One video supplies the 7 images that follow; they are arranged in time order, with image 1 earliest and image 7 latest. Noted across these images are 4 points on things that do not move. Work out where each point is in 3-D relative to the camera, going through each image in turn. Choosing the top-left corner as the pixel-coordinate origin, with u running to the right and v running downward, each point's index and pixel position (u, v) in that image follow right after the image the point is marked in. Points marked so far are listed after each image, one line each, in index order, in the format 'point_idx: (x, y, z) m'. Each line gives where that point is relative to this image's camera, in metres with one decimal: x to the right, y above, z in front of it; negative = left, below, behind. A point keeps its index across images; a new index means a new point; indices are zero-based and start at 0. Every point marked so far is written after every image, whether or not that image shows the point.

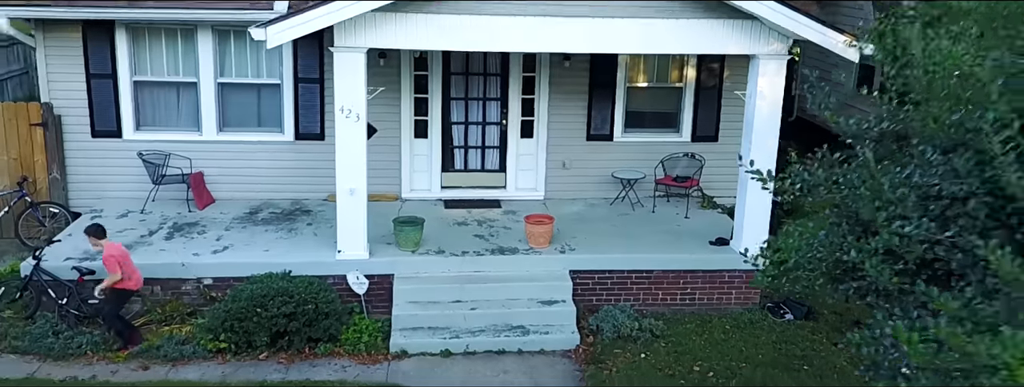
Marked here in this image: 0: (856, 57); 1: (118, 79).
0: (+3.2, +1.3, +7.5) m
1: (-4.5, +1.3, +9.1) m
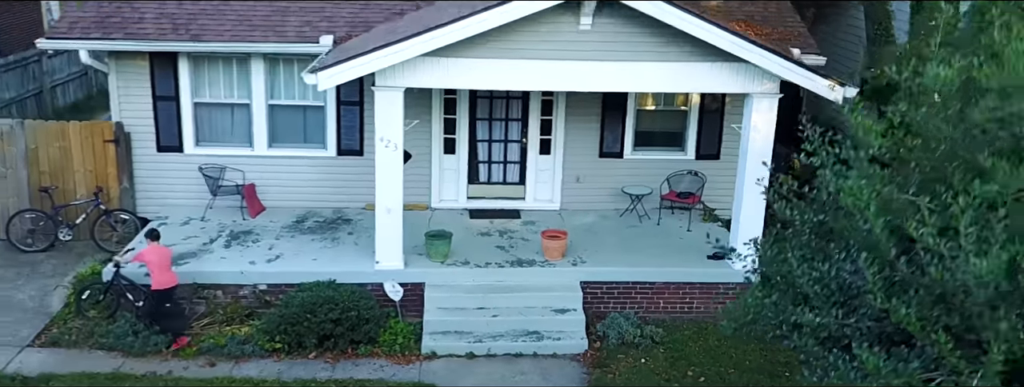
0: (+3.5, +1.0, +8.3) m
1: (-4.2, +1.2, +10.1) m
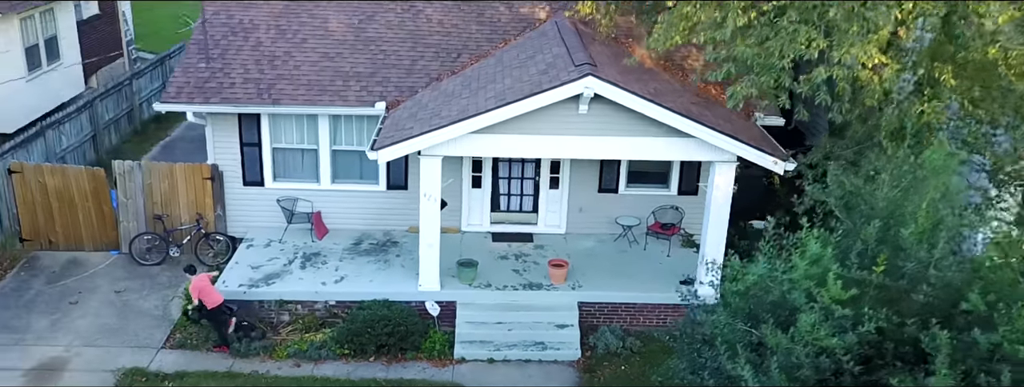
0: (+3.6, +0.3, +10.7) m
1: (-4.0, +0.7, +12.7) m
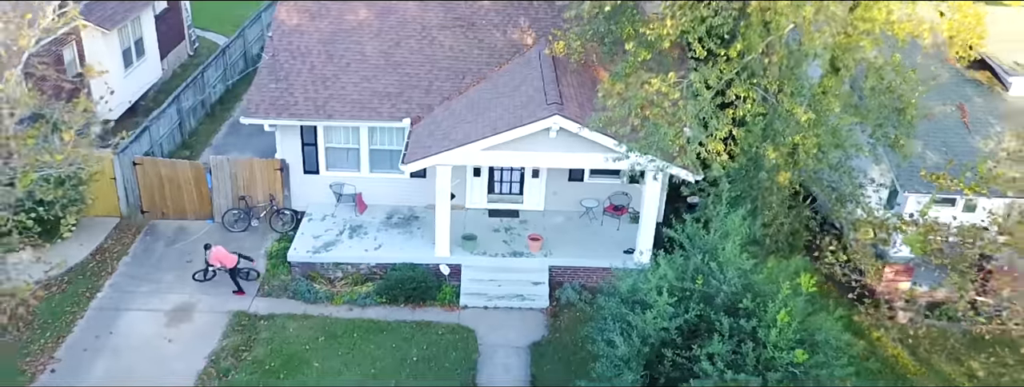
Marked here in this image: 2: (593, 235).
0: (+3.4, +0.2, +15.0) m
1: (-4.2, +1.0, +17.0) m
2: (+1.7, -0.9, +17.1) m
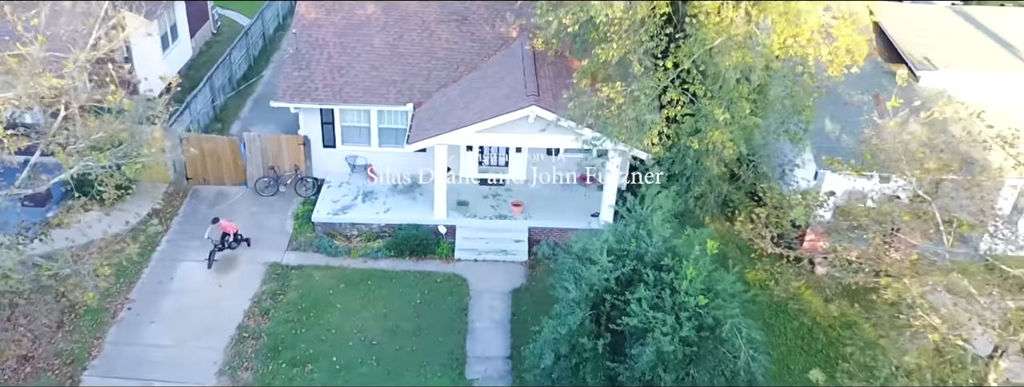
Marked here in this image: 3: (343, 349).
0: (+3.1, +0.8, +18.3) m
1: (-4.5, +1.8, +20.3) m
2: (+1.4, -0.2, +20.5) m
3: (-3.5, -3.2, +16.3) m
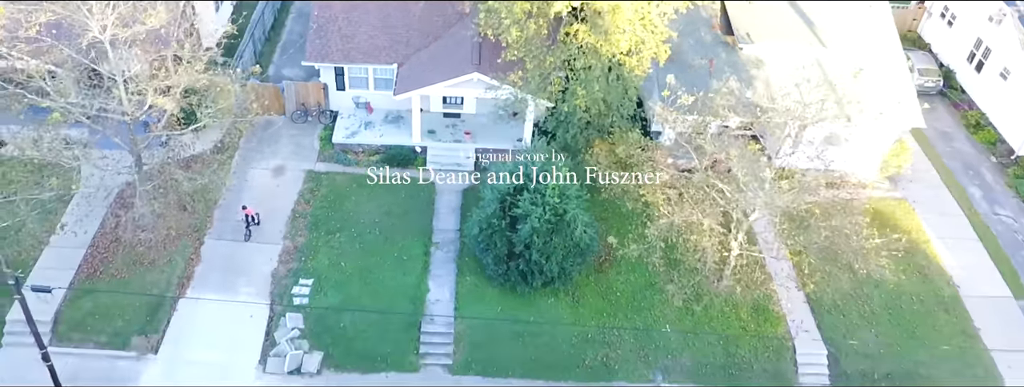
0: (+1.3, +3.1, +28.7) m
1: (-6.4, +4.4, +30.2) m
2: (-0.5, +2.5, +30.9) m
3: (-5.3, -1.0, +27.1) m
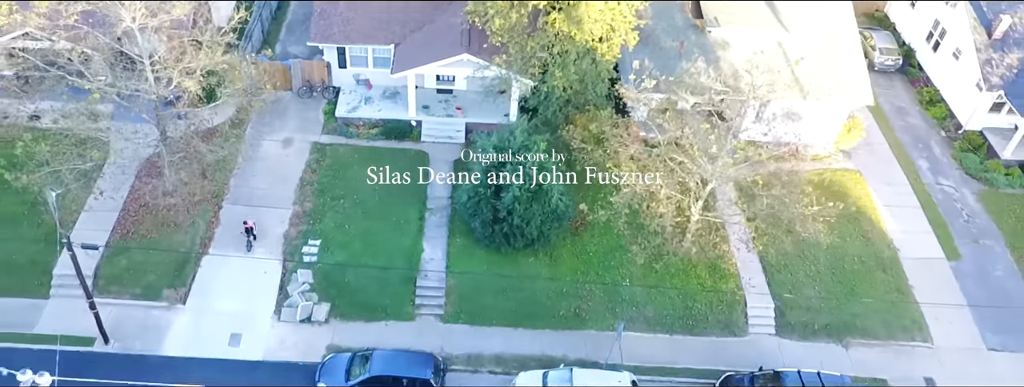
0: (+0.7, +4.3, +31.6) m
1: (-6.9, +5.7, +33.1) m
2: (-1.0, +3.8, +33.9) m
3: (-5.8, +0.1, +30.2) m
